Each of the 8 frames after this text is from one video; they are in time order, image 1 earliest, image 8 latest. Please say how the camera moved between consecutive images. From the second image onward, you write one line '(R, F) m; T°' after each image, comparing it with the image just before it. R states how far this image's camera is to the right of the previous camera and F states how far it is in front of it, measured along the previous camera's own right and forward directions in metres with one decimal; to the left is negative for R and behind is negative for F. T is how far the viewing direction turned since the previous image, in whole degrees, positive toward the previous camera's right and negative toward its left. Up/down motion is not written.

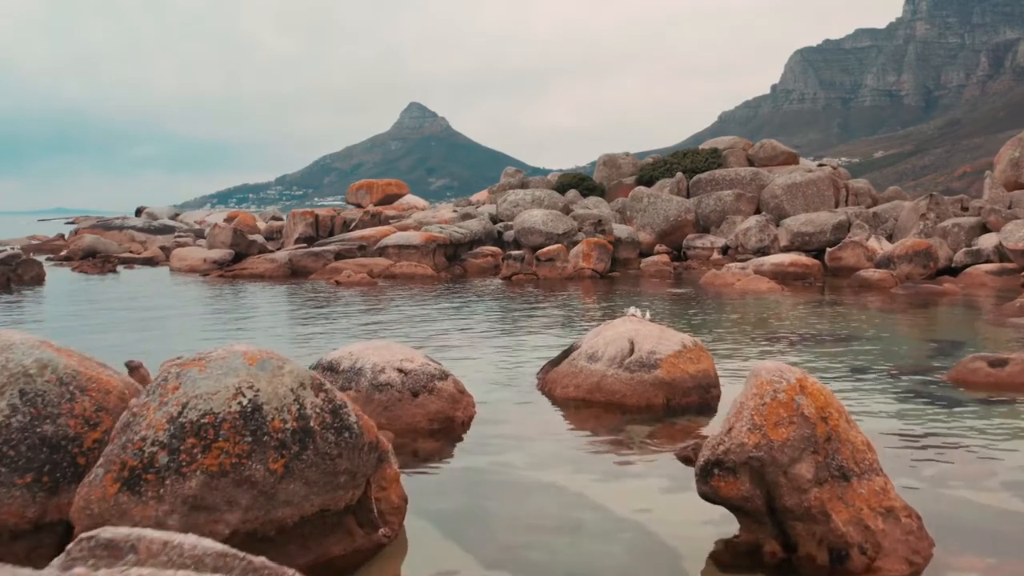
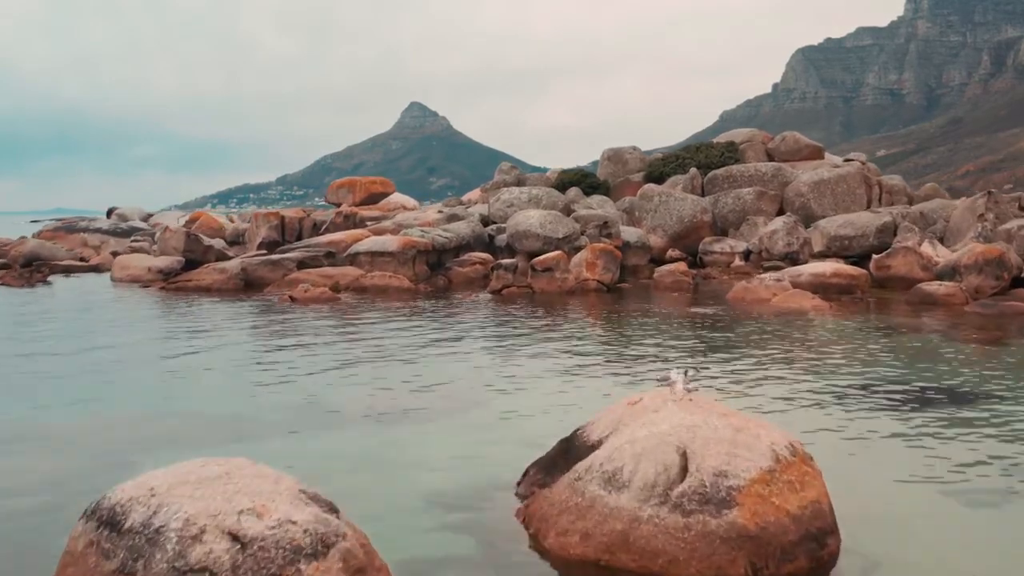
(+0.3, +5.0) m; 0°
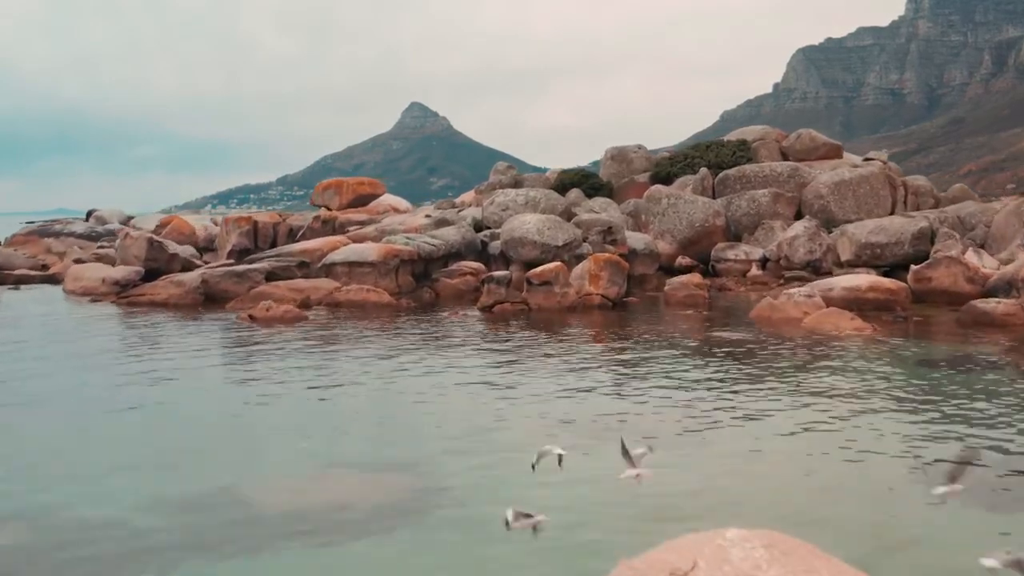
(+0.2, +3.2) m; 0°
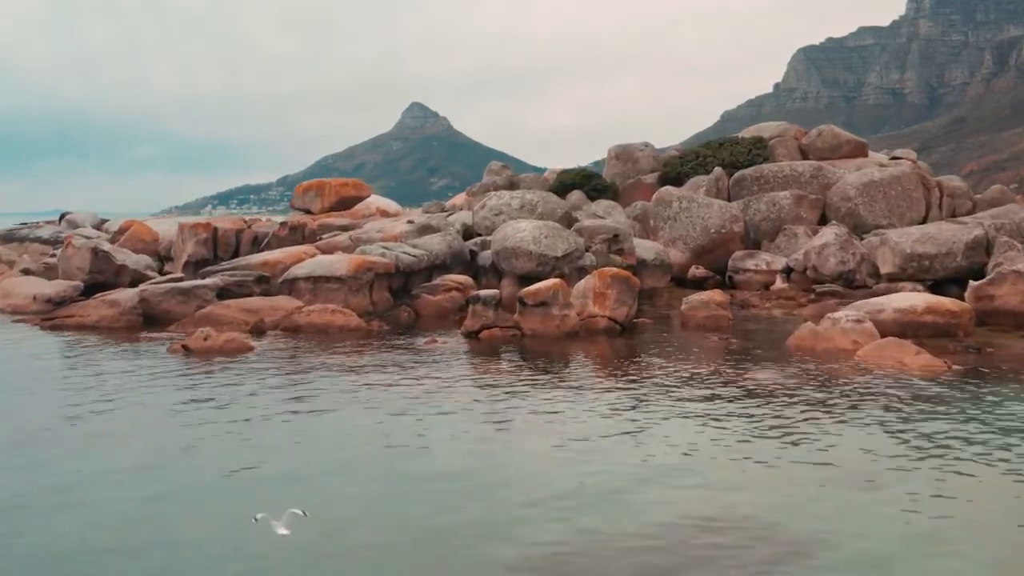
(+0.2, +3.7) m; 0°
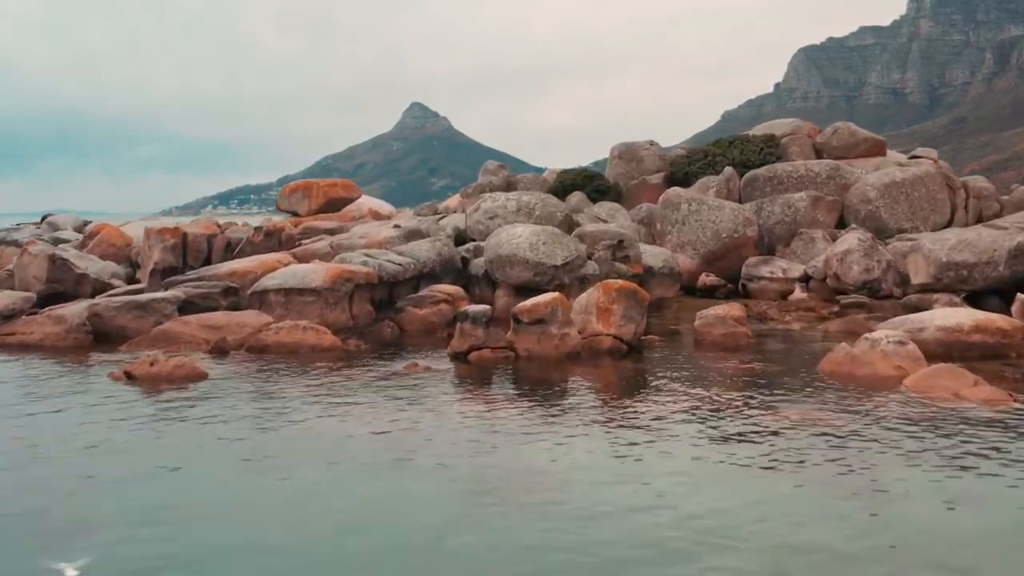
(+0.1, +2.3) m; 0°
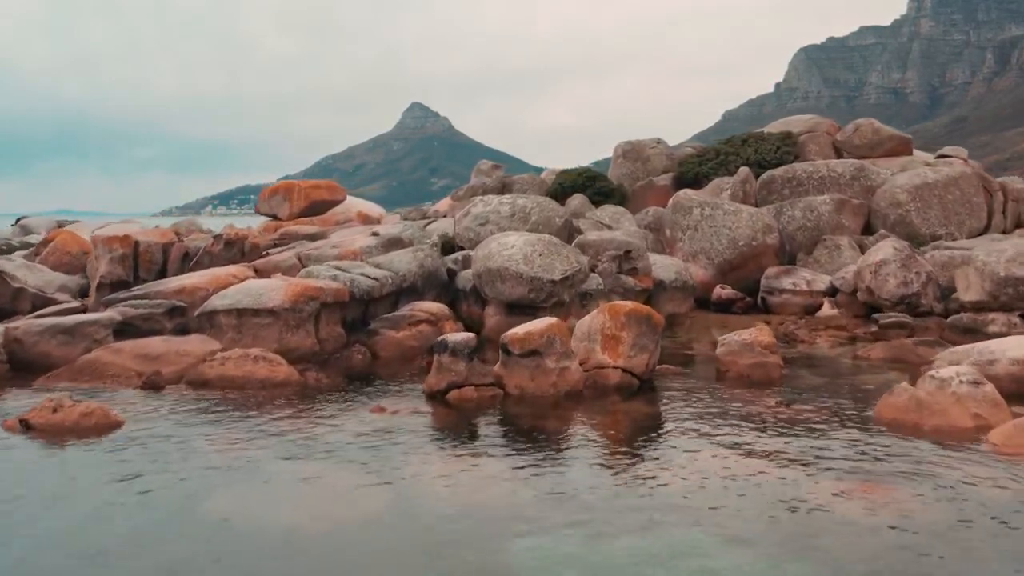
(+0.2, +3.0) m; 0°
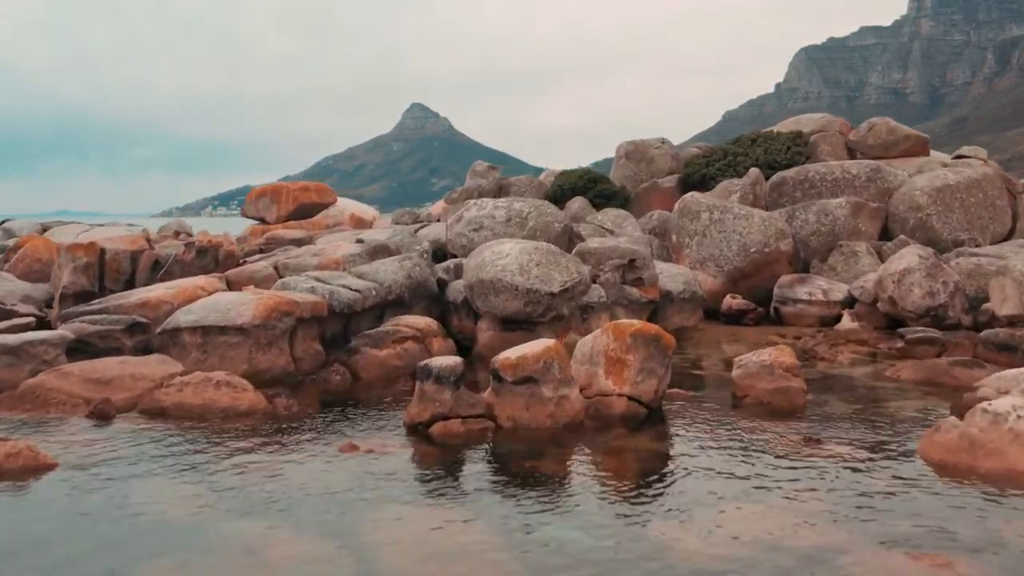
(+0.1, +1.7) m; 0°
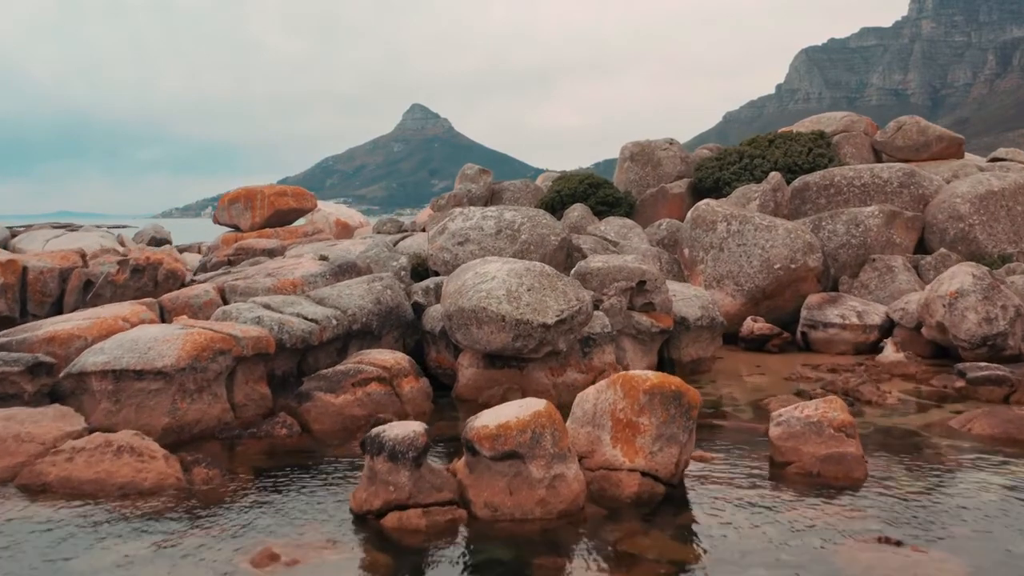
(+0.2, +3.1) m; 0°
